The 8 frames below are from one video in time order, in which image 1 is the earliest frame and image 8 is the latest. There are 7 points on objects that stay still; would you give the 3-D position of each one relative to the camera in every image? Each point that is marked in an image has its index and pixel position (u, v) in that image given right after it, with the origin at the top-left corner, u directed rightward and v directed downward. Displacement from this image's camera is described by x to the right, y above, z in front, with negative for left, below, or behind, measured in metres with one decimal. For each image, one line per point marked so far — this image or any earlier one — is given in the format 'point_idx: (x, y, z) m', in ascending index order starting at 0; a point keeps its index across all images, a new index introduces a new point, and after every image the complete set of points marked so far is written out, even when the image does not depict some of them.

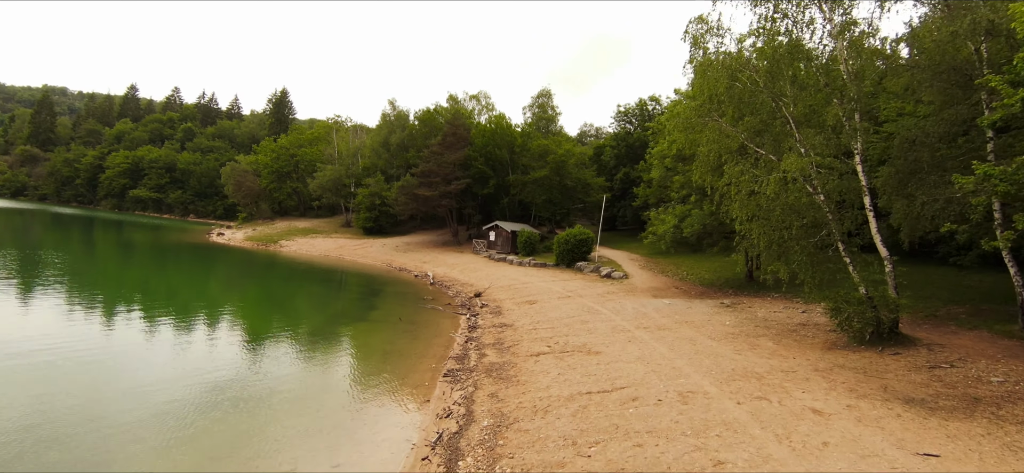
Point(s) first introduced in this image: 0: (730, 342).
0: (+6.2, -3.0, +14.4) m
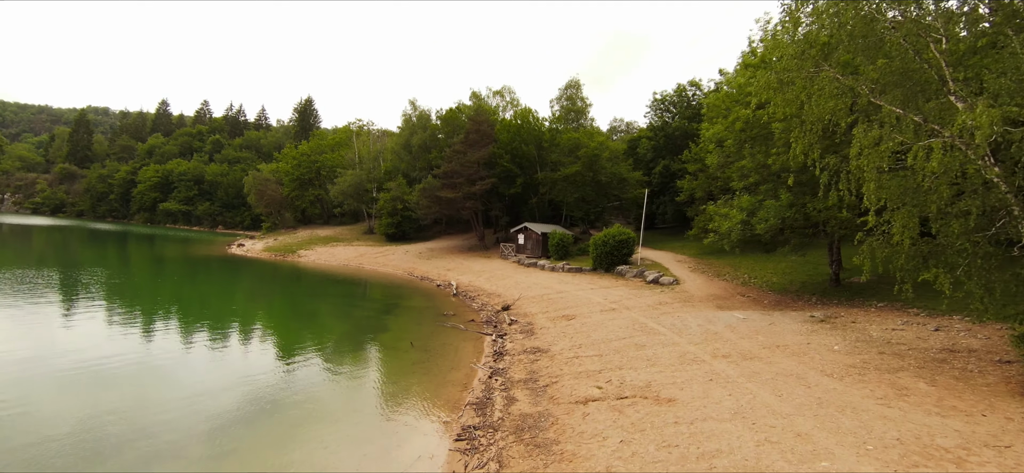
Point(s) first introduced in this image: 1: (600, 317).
0: (+6.9, -2.9, +10.2) m
1: (+3.4, -3.1, +19.9) m
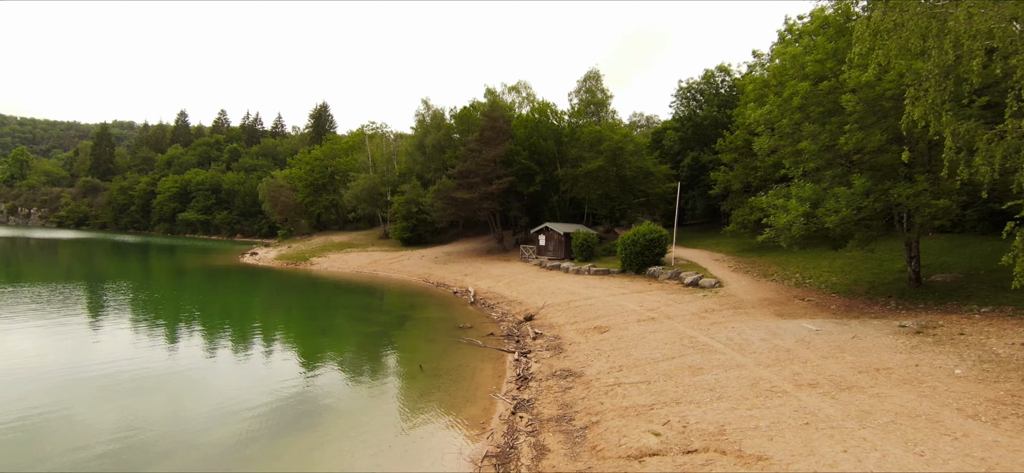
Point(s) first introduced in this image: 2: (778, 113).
0: (+7.4, -2.7, +7.4) m
1: (+4.3, -3.1, +17.2) m
2: (+10.3, +4.8, +19.8) m
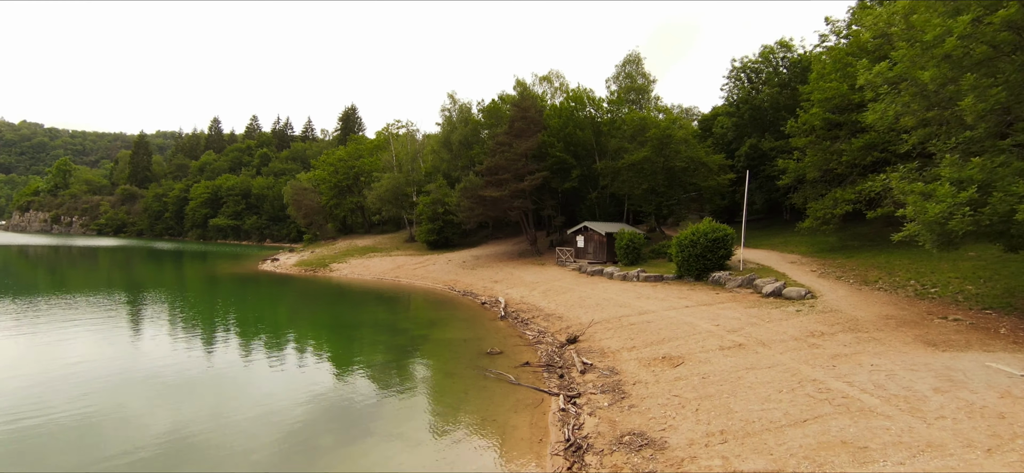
0: (+7.8, -2.7, +2.7) m
1: (+5.3, -3.1, +12.7) m
2: (+11.4, +4.8, +14.9) m
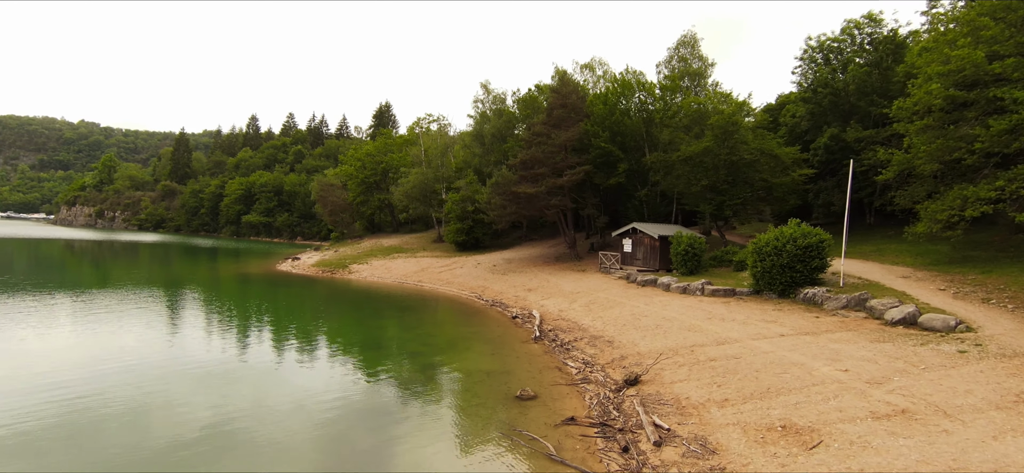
0: (+7.8, -2.8, -2.4) m
1: (+6.0, -3.3, +7.8) m
2: (+12.3, +4.6, +9.6) m
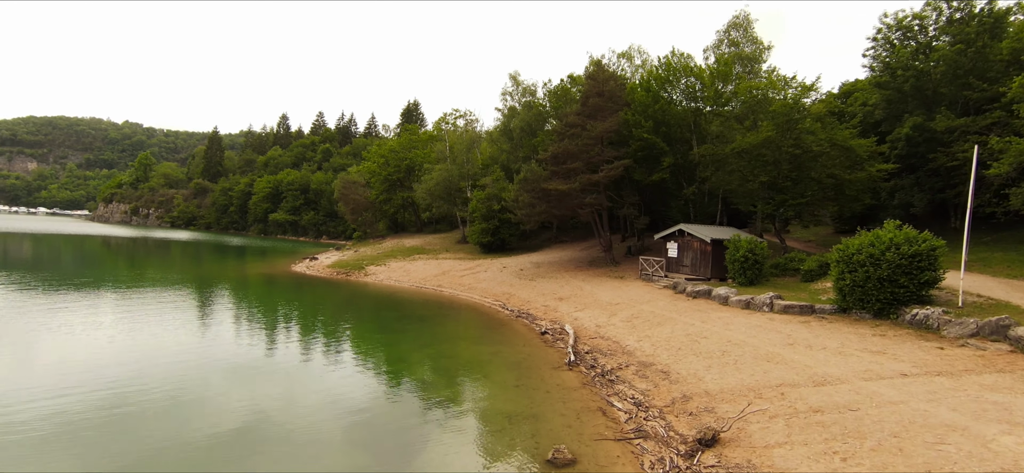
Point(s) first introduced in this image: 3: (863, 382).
0: (+7.5, -2.9, -6.2) m
1: (+6.2, -3.3, +4.0) m
2: (+12.7, +4.4, +5.5) m
3: (+7.7, -3.2, +11.2) m
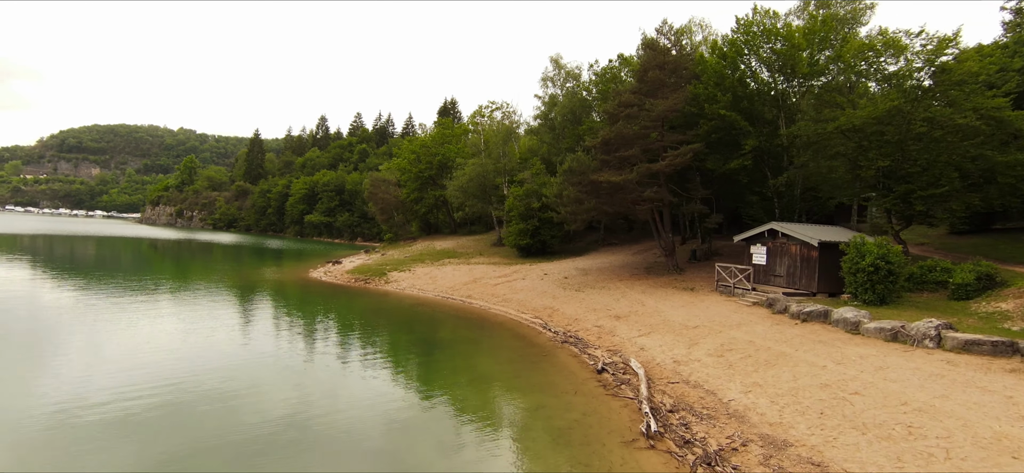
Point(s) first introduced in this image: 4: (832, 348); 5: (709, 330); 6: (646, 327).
0: (+6.7, -2.8, -12.1) m
1: (+6.3, -3.3, -1.8) m
2: (+12.8, +4.5, -0.8) m
3: (+8.3, -3.2, +5.3) m
4: (+8.7, -3.0, +13.9) m
5: (+6.7, -3.1, +17.3) m
6: (+5.0, -3.4, +19.0) m
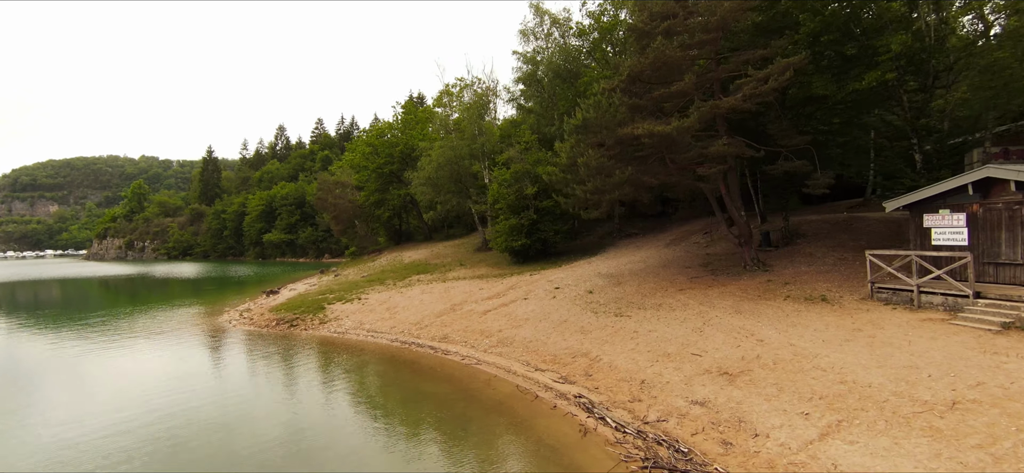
0: (+7.8, -2.2, -22.3) m
1: (+7.1, -2.7, -12.0) m
2: (+12.9, +5.7, -10.8) m
3: (+8.9, -2.4, -4.9) m
4: (+9.1, -2.2, +3.8) m
5: (+7.0, -2.5, +7.1) m
6: (+5.2, -2.9, +8.7) m
